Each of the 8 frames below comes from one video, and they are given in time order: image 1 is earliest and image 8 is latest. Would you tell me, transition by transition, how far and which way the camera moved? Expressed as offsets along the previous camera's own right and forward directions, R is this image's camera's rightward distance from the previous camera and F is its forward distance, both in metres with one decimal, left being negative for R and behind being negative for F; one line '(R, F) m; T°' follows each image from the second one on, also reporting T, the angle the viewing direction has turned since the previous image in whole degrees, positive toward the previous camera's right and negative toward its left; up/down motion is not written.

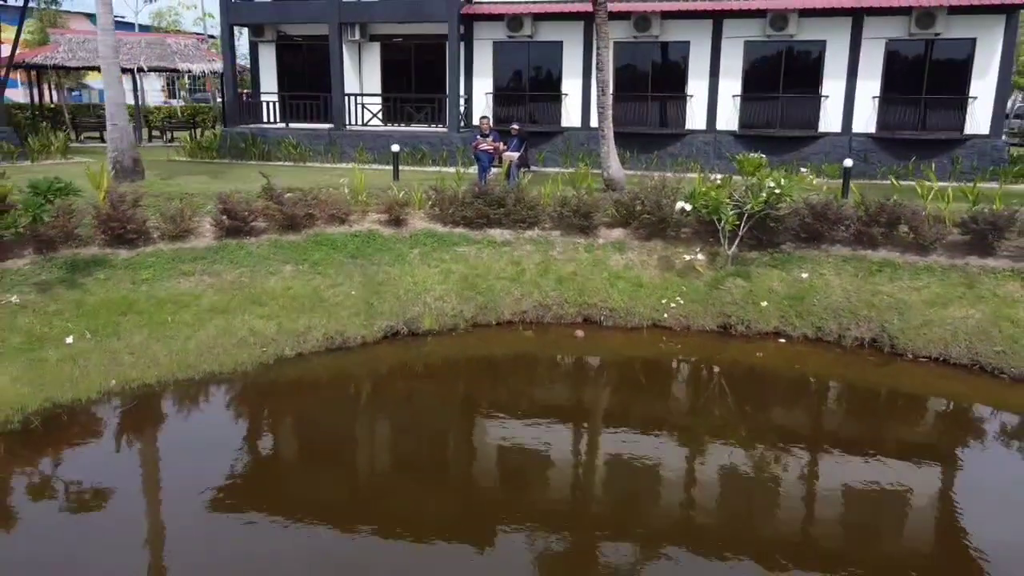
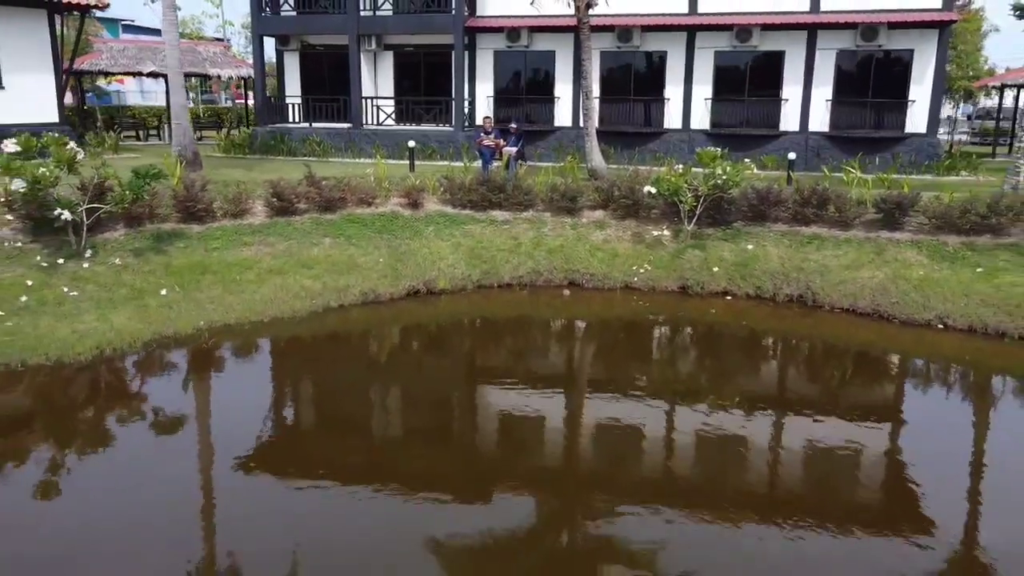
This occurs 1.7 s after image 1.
(0.0, -2.2) m; 0°
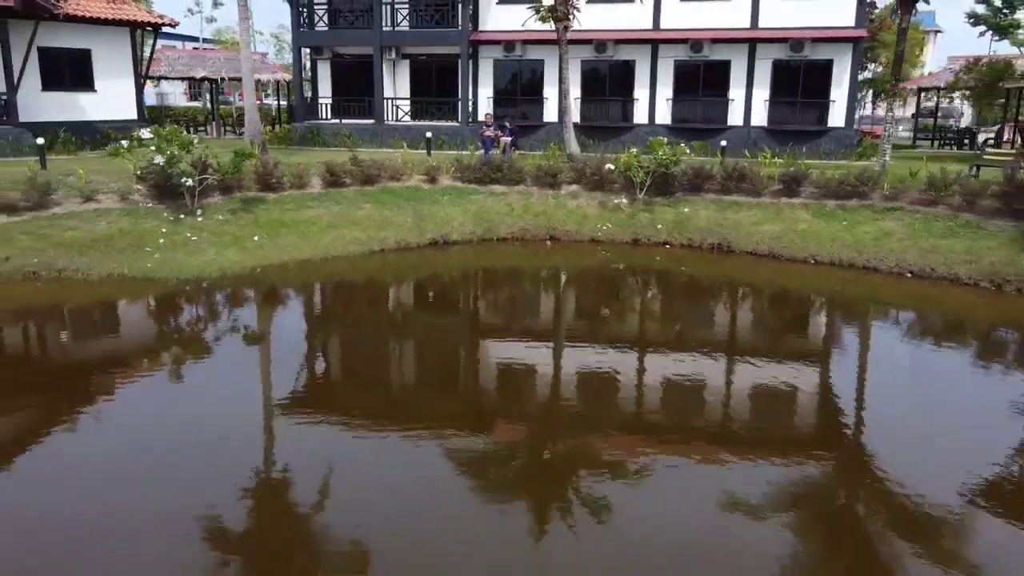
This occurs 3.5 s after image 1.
(+0.1, -3.9) m; 0°
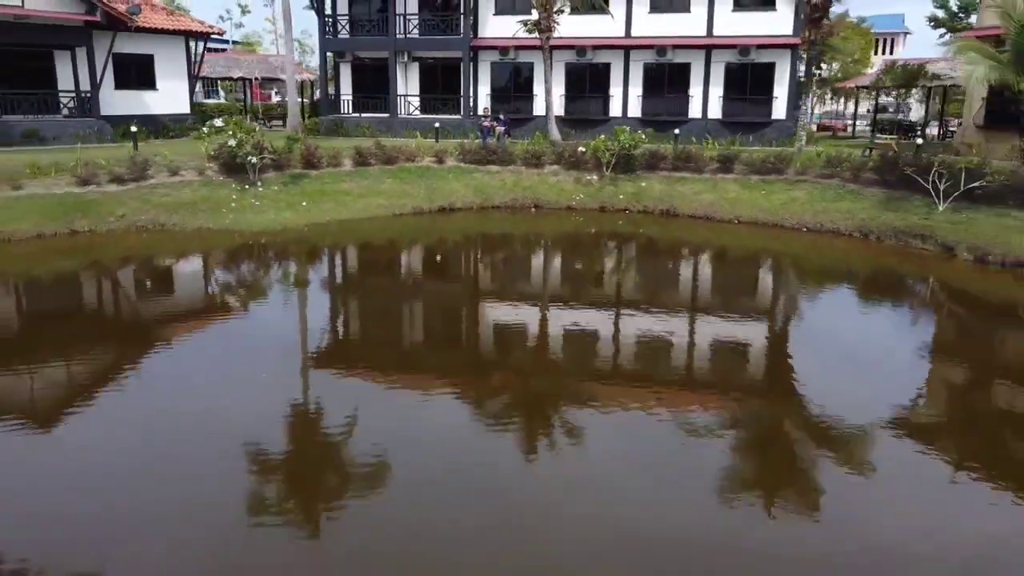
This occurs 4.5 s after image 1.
(+0.2, -4.0) m; 0°
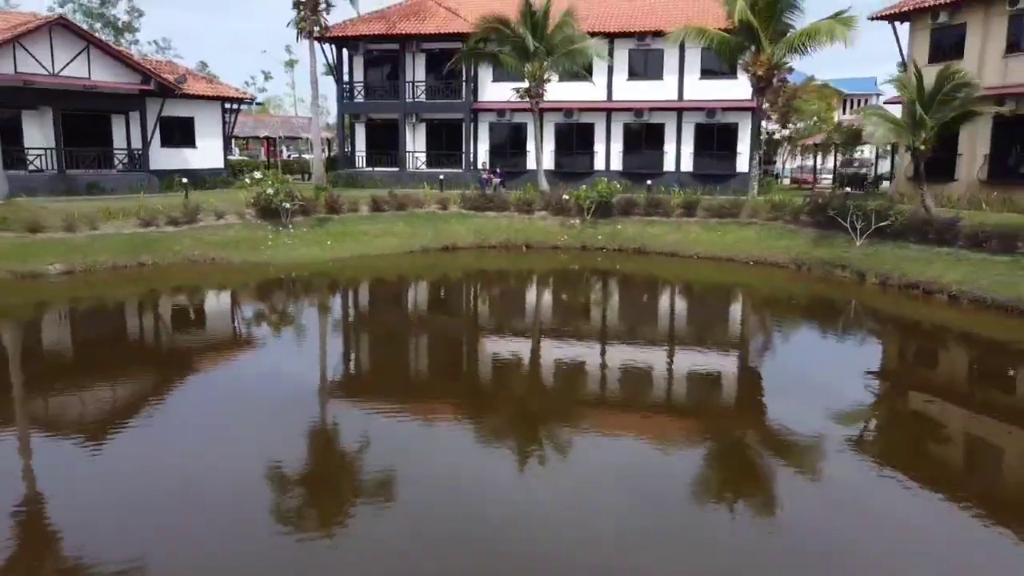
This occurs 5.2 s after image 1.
(+0.2, -3.1) m; 0°
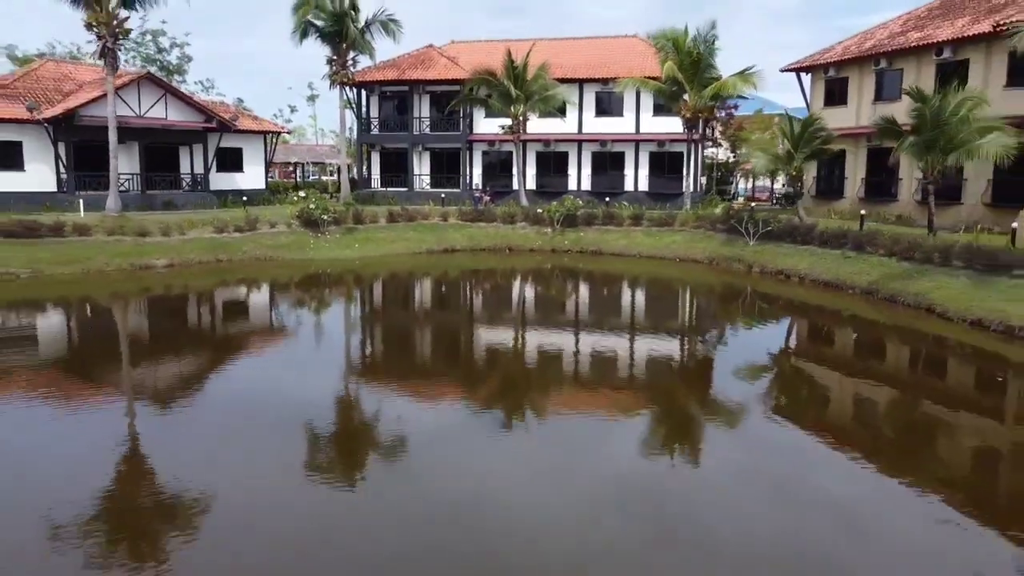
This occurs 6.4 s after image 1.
(+0.5, -6.3) m; 0°
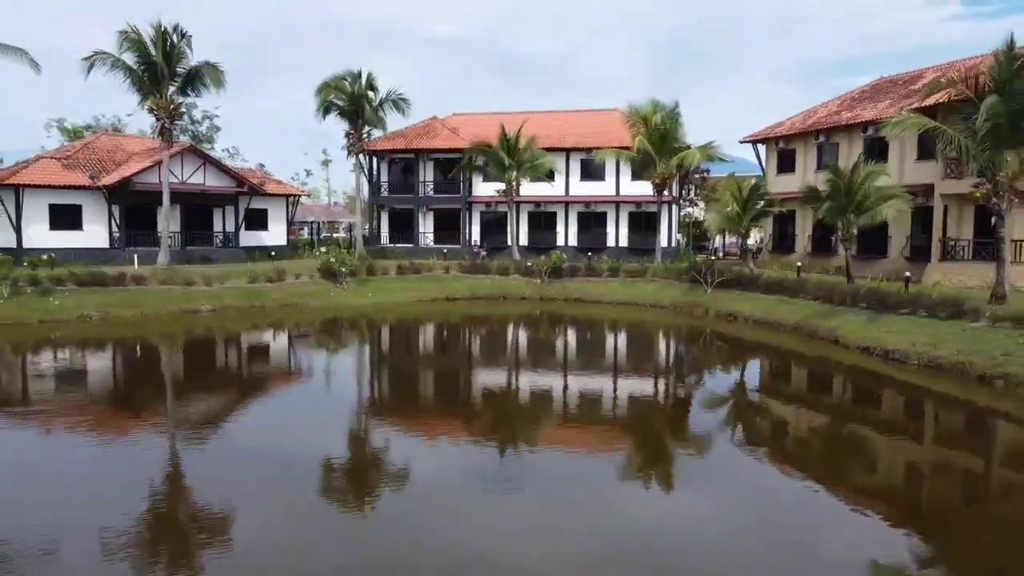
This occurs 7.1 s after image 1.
(+0.3, -4.1) m; 0°
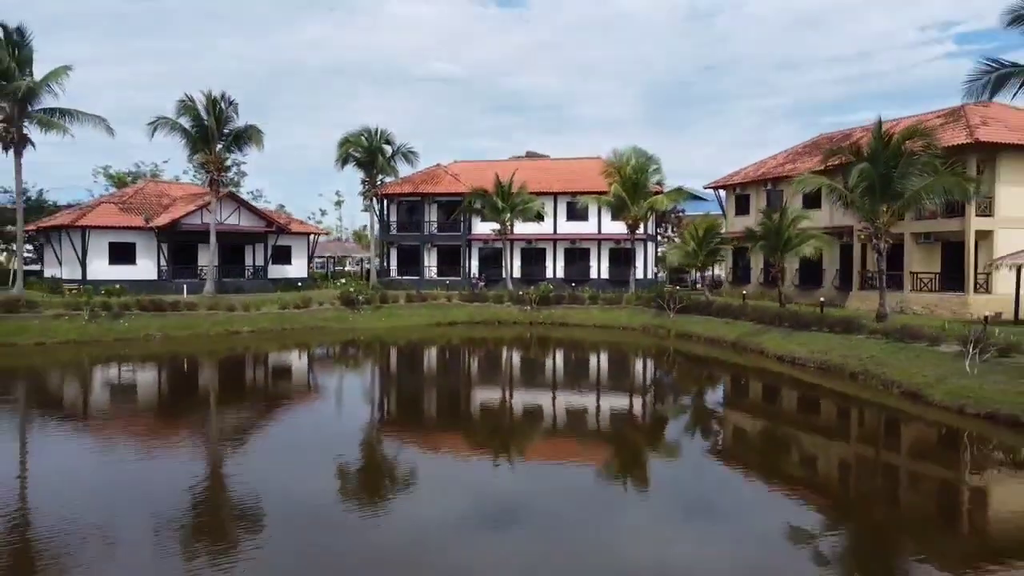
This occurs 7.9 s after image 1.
(+0.3, -5.1) m; 0°
